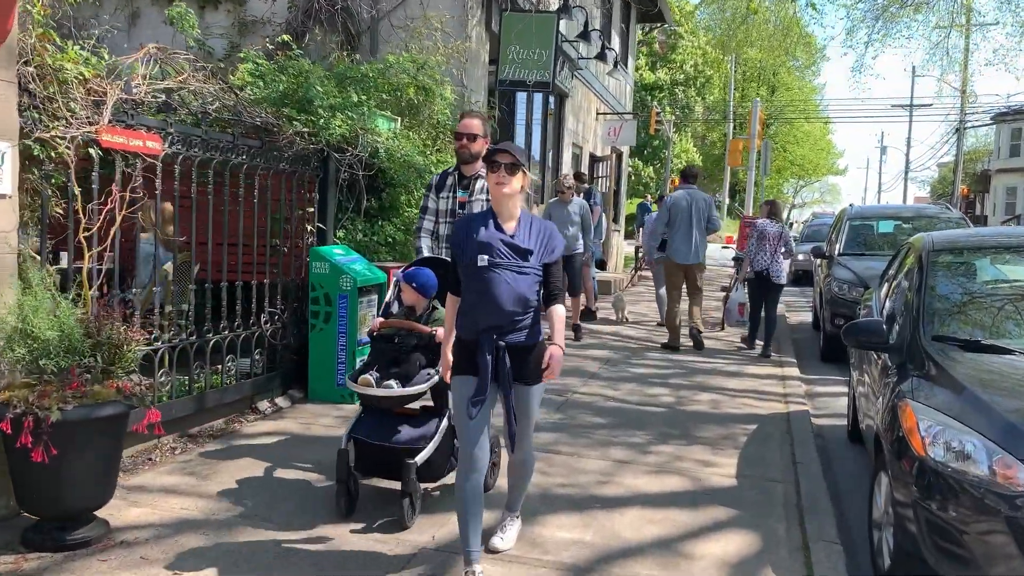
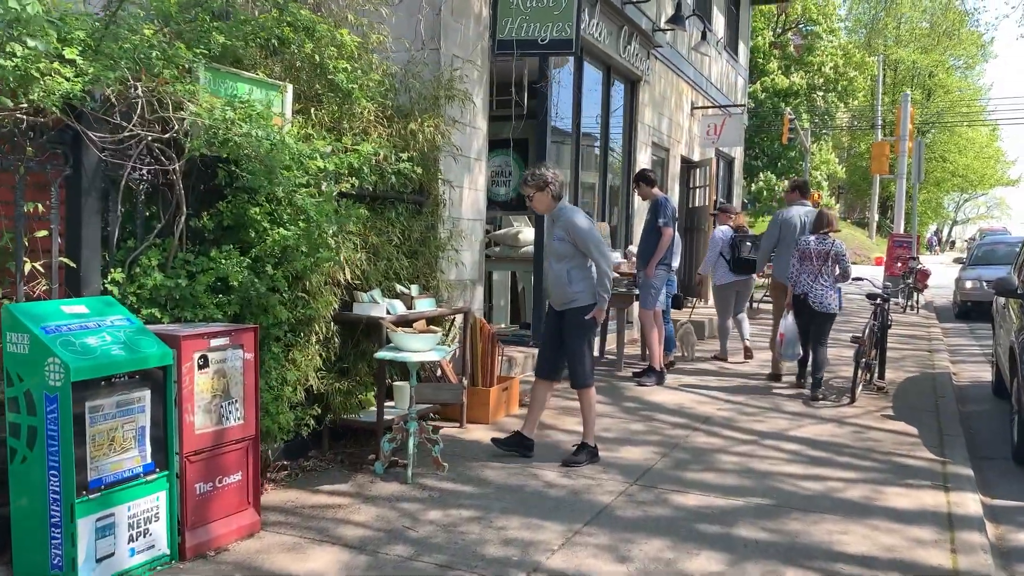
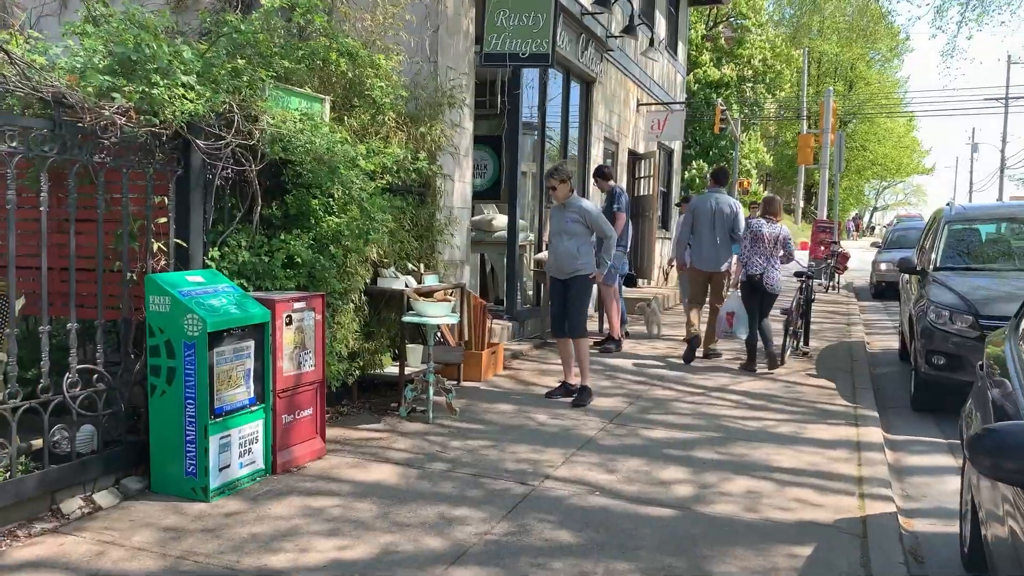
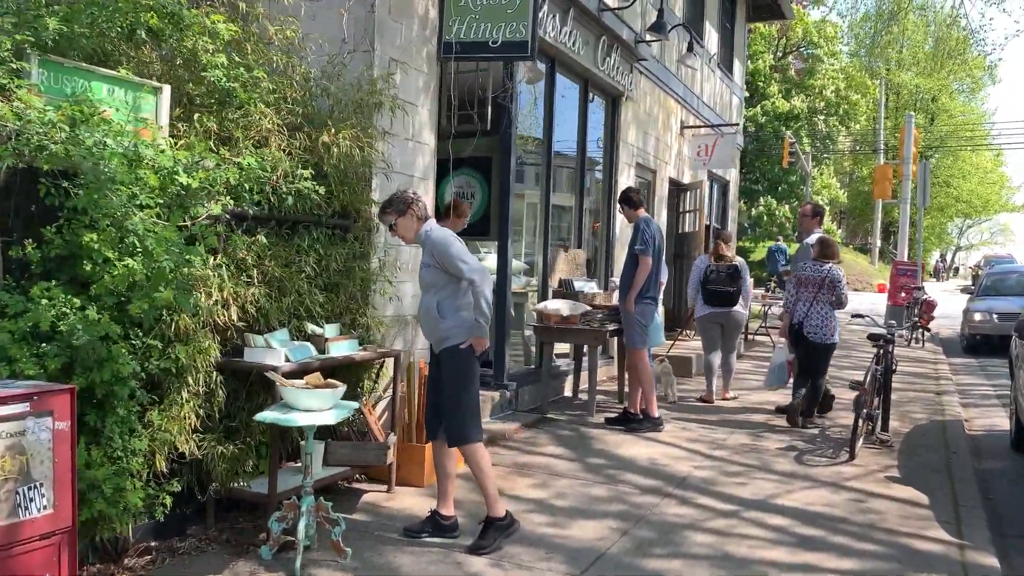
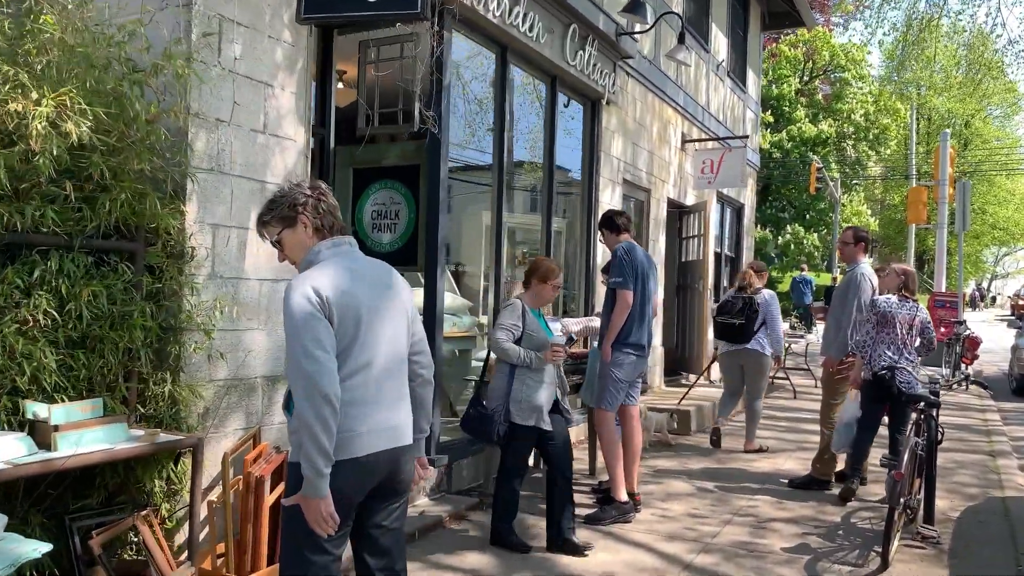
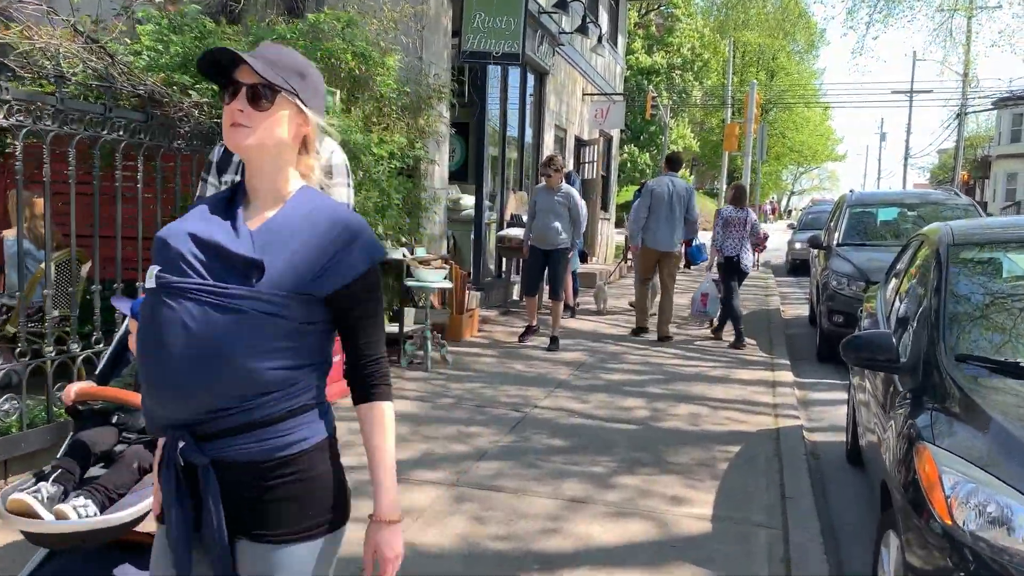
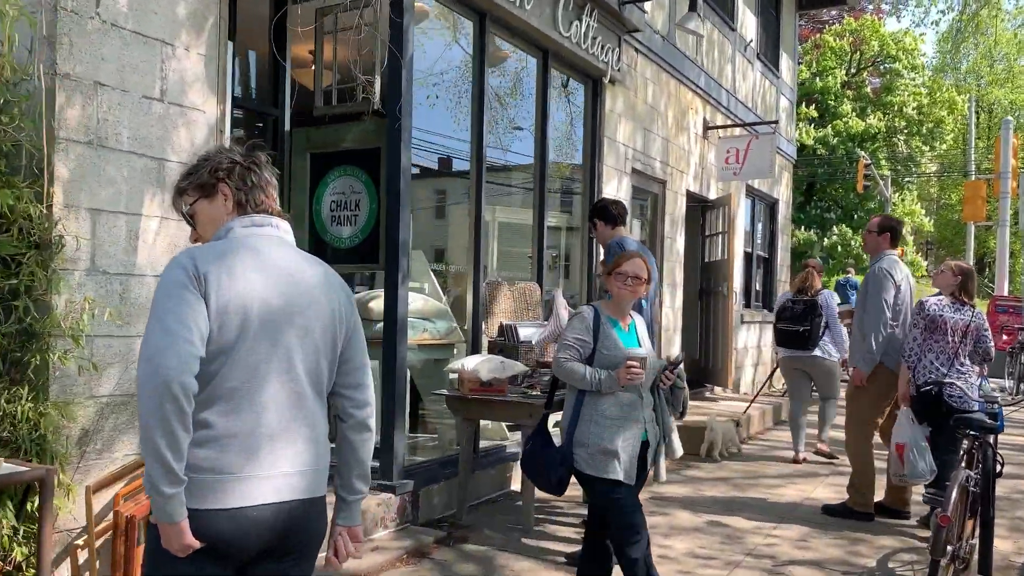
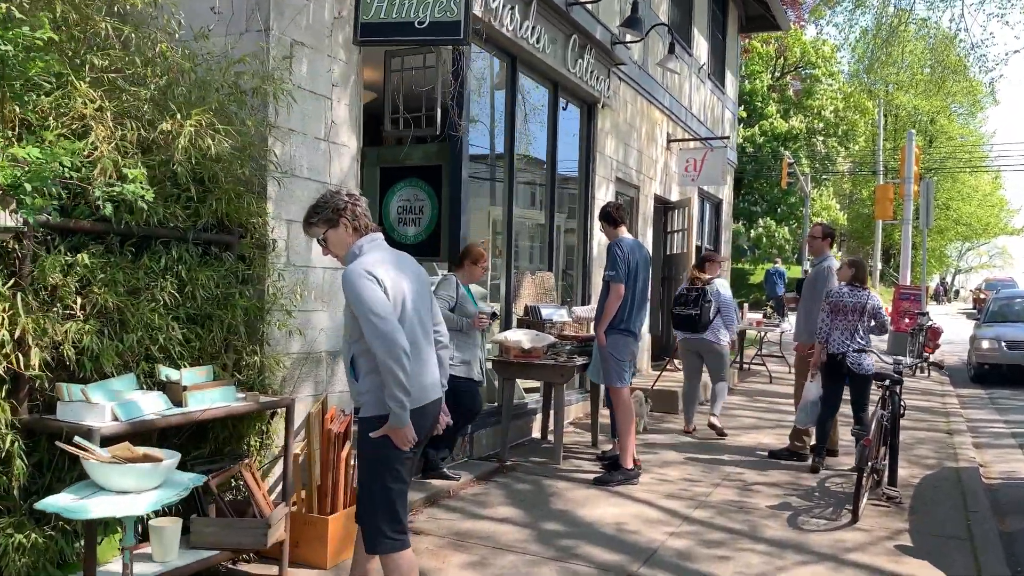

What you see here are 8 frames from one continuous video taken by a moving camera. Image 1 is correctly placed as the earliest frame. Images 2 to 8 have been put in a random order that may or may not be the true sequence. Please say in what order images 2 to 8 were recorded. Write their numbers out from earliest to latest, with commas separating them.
6, 3, 2, 4, 8, 5, 7
